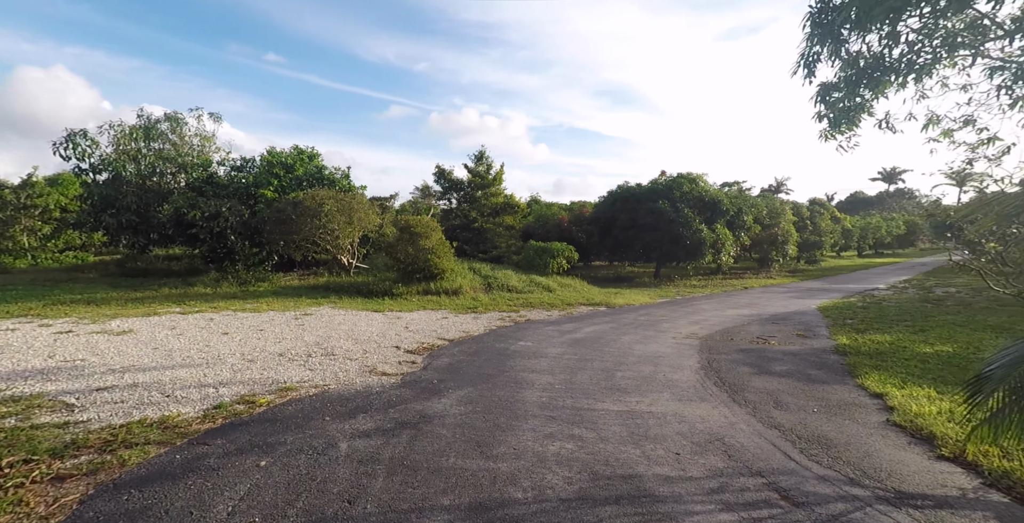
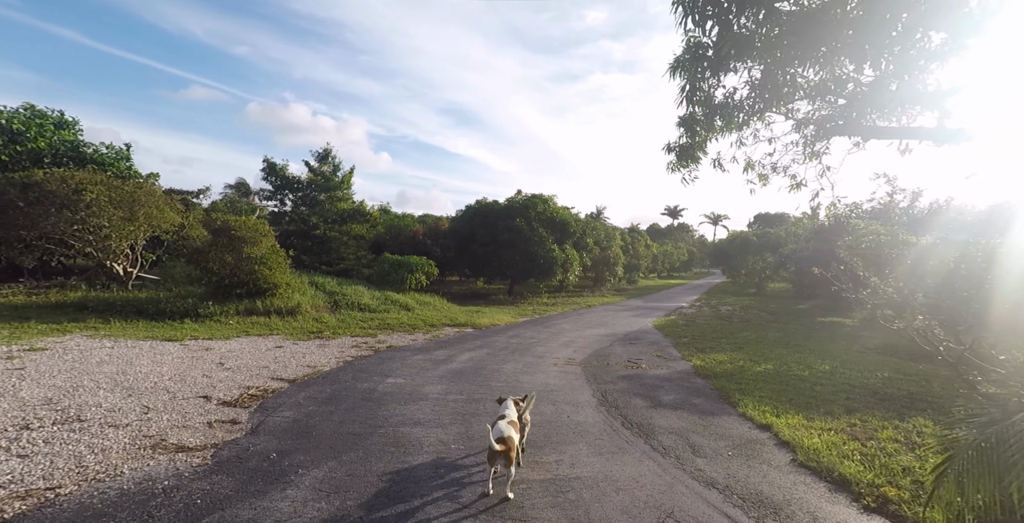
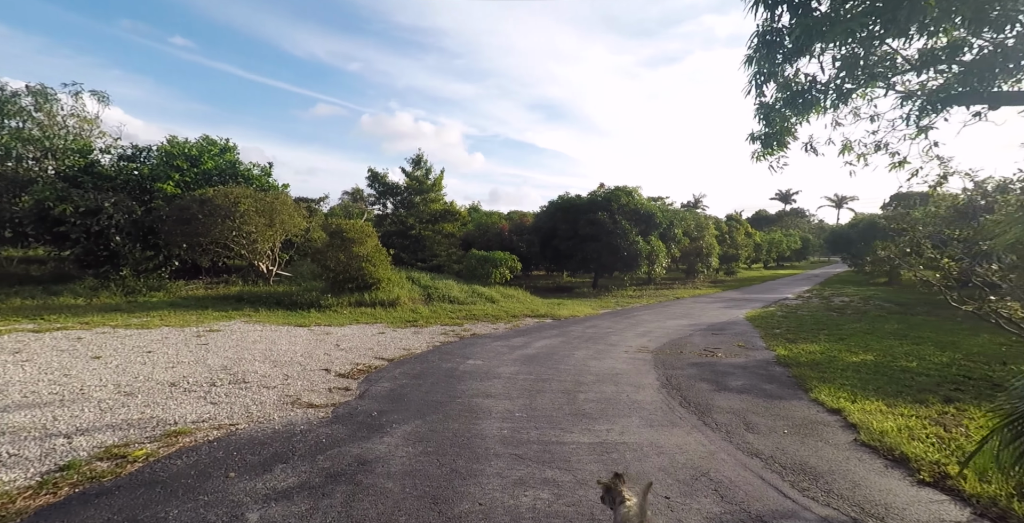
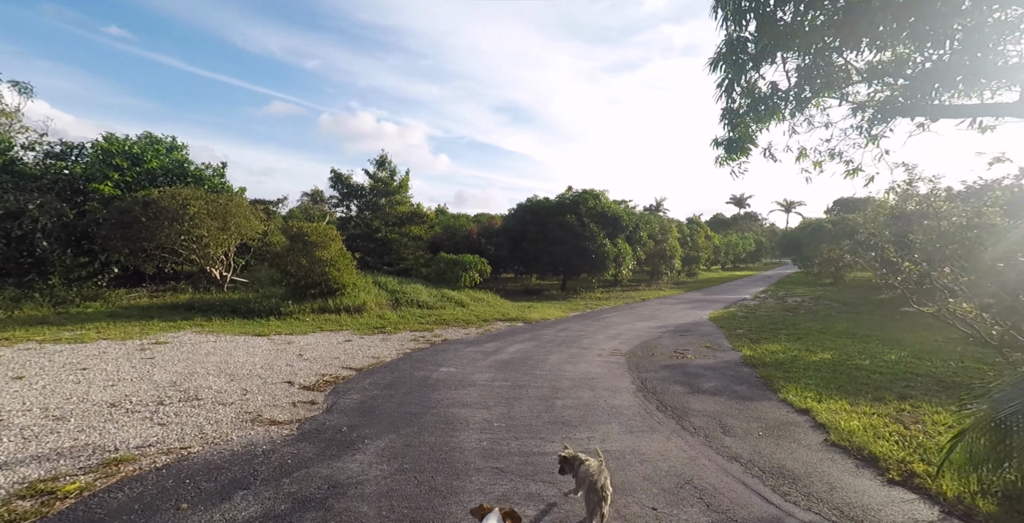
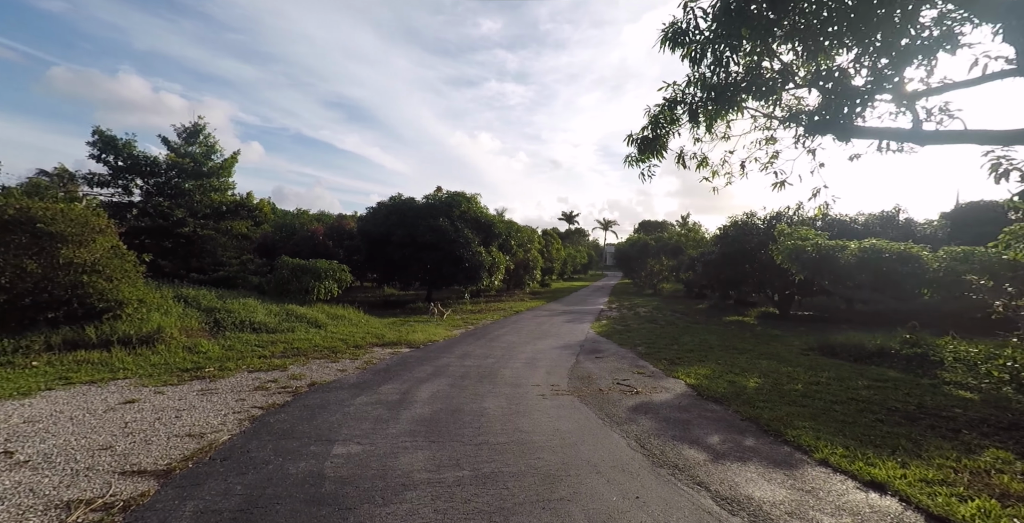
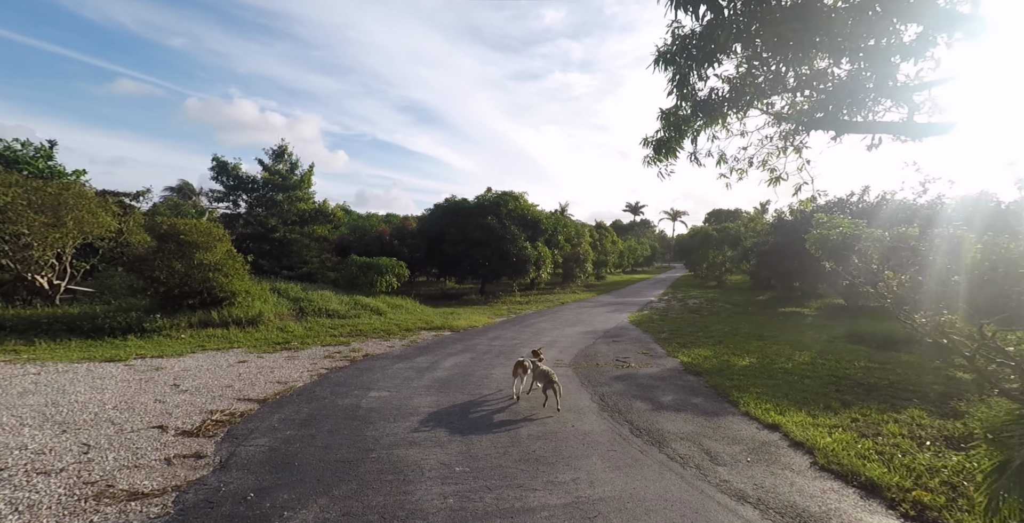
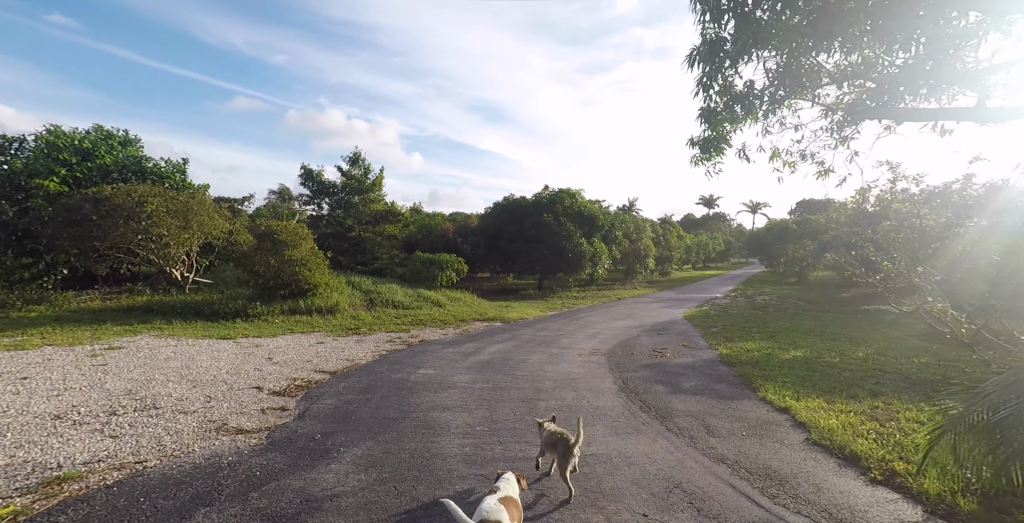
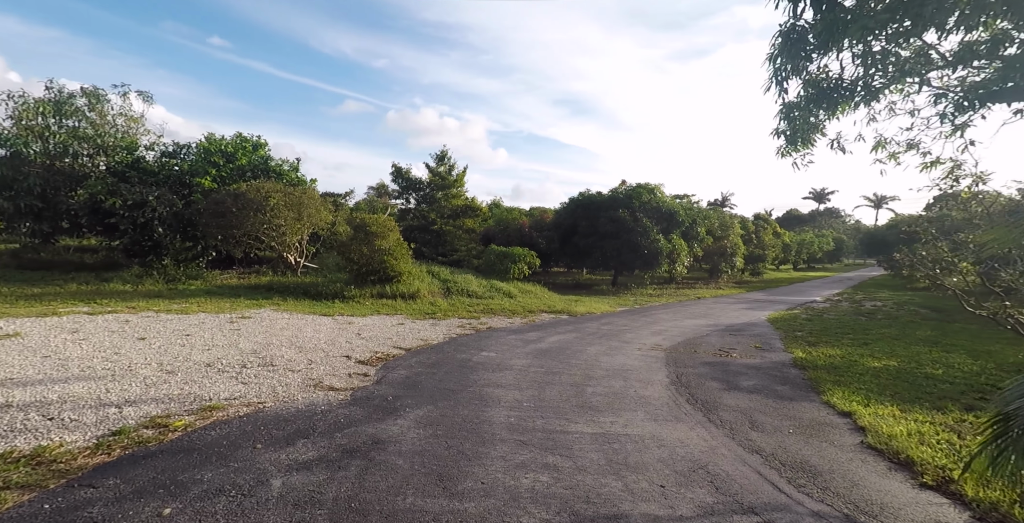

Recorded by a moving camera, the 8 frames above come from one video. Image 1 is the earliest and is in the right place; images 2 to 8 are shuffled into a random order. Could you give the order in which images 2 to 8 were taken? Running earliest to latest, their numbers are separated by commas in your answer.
8, 3, 4, 7, 2, 6, 5
